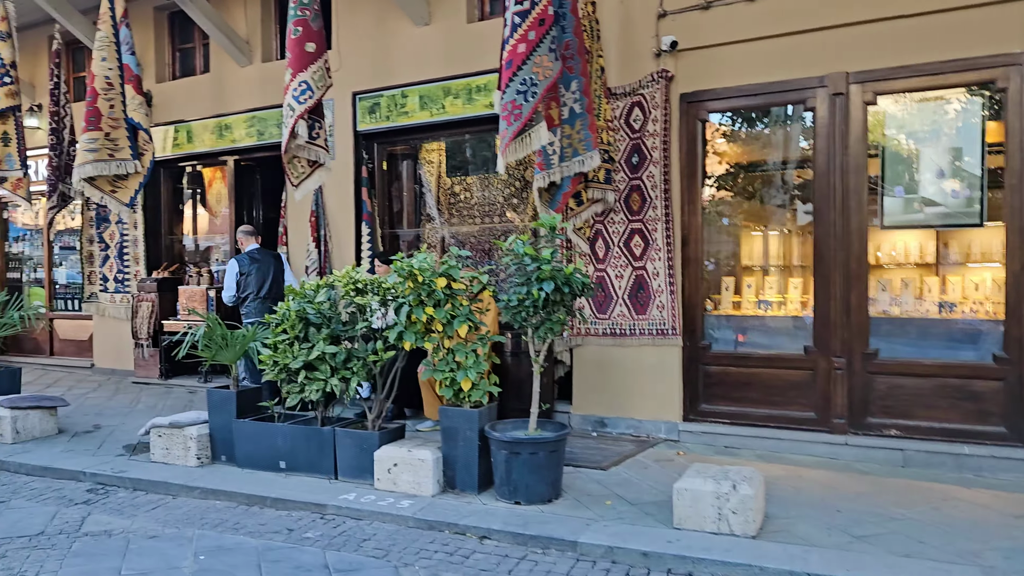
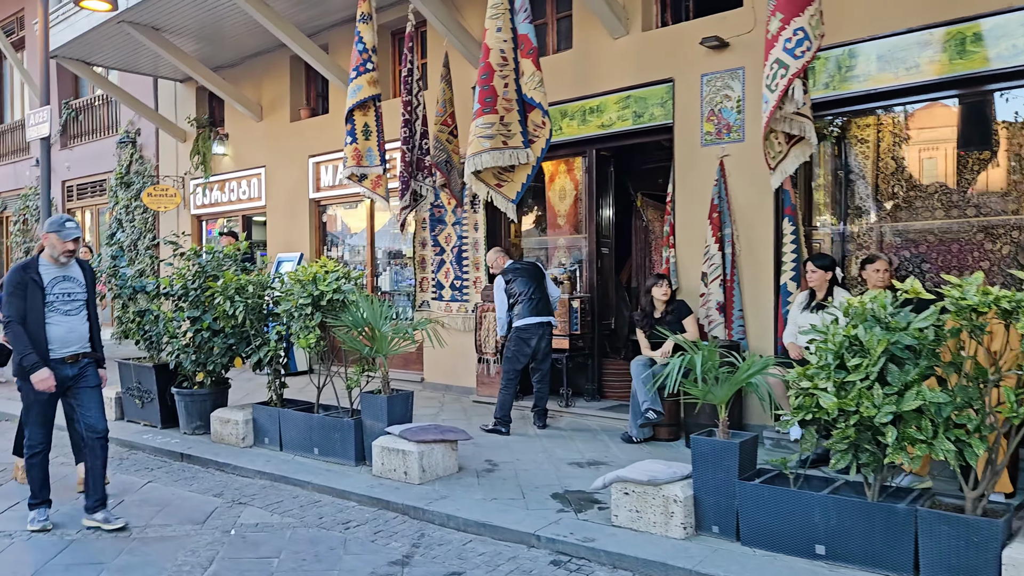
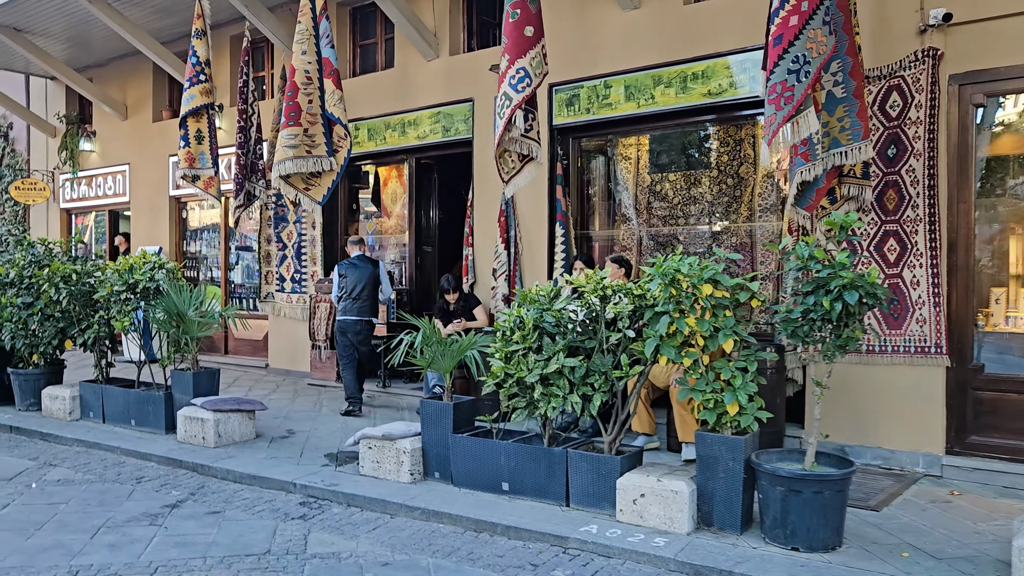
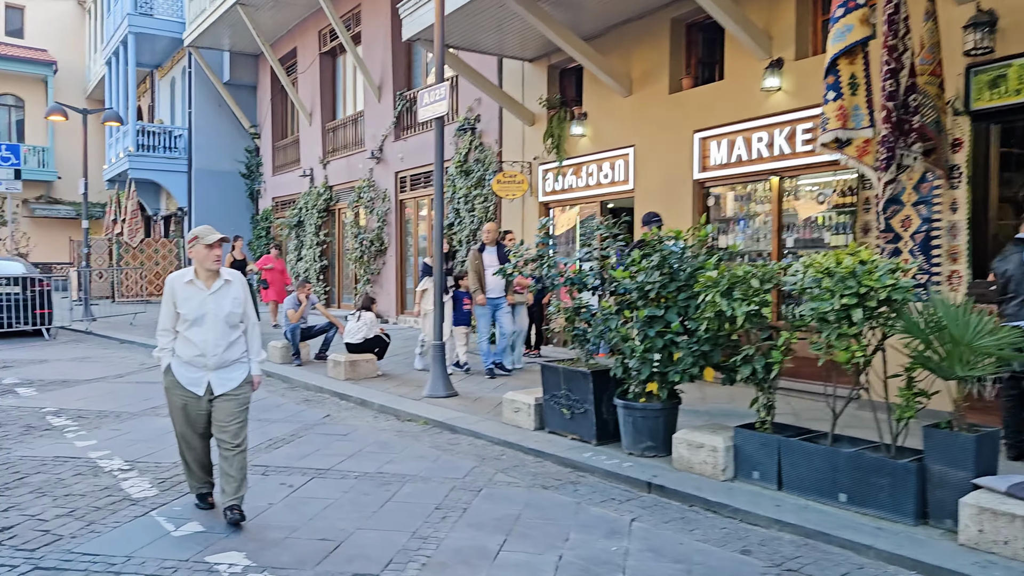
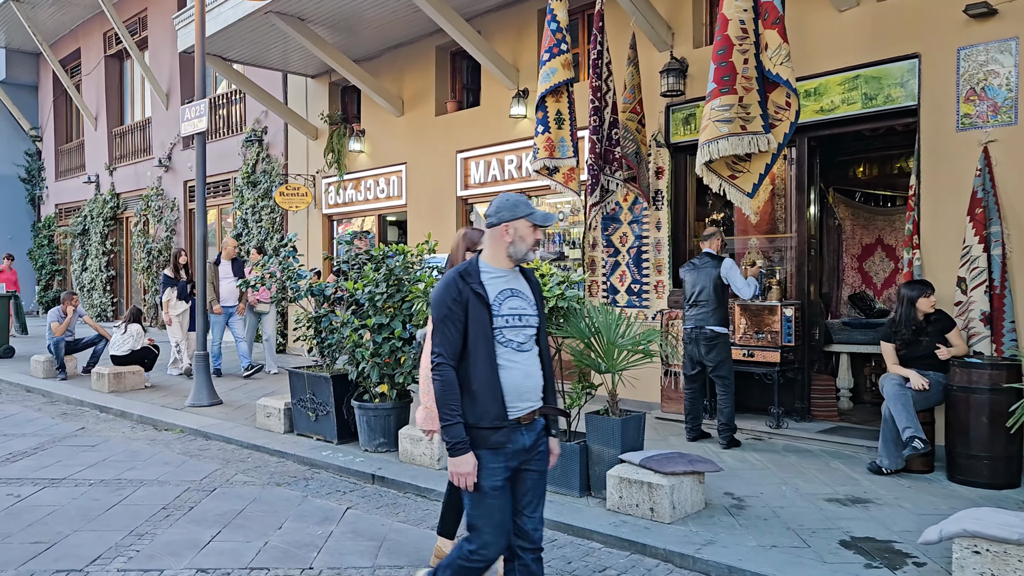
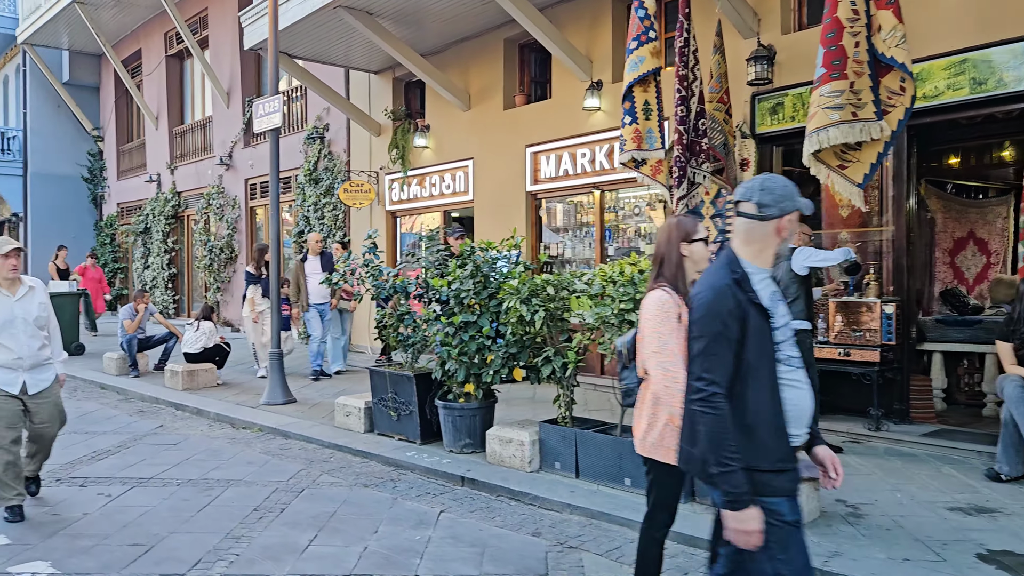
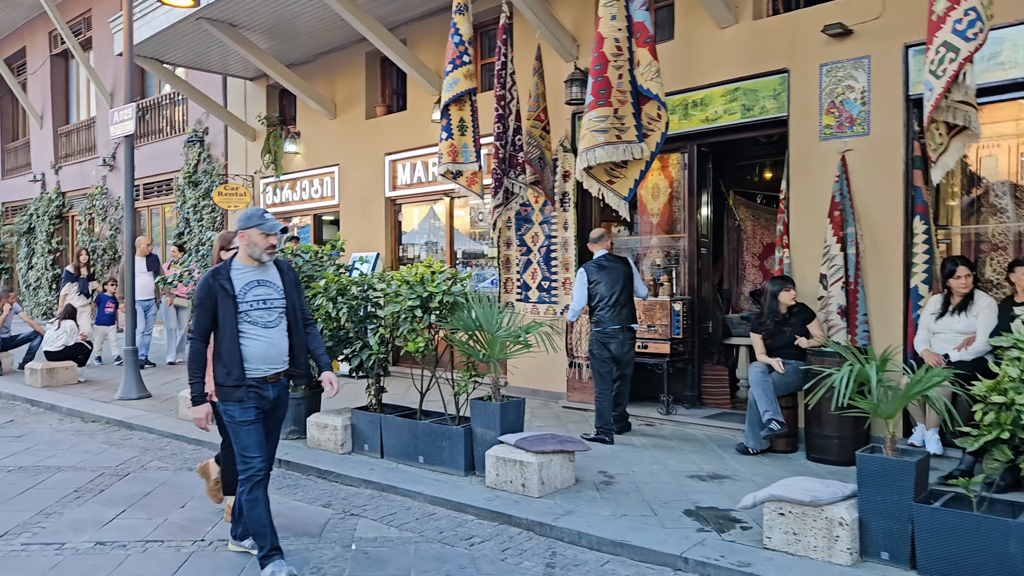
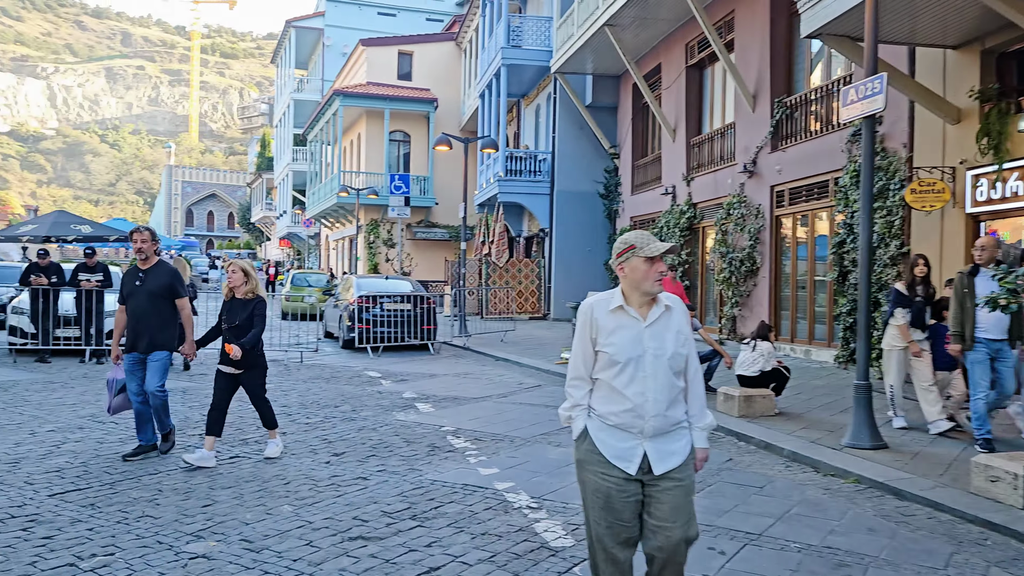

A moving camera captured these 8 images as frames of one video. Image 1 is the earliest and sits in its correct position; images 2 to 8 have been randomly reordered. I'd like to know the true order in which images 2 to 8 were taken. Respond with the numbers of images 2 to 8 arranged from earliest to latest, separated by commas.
3, 2, 7, 5, 6, 4, 8
